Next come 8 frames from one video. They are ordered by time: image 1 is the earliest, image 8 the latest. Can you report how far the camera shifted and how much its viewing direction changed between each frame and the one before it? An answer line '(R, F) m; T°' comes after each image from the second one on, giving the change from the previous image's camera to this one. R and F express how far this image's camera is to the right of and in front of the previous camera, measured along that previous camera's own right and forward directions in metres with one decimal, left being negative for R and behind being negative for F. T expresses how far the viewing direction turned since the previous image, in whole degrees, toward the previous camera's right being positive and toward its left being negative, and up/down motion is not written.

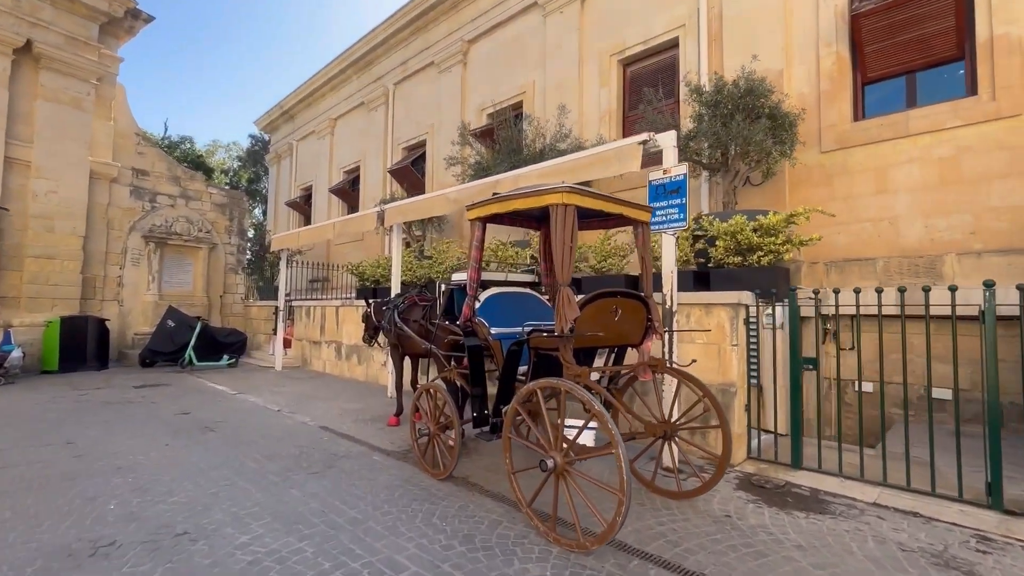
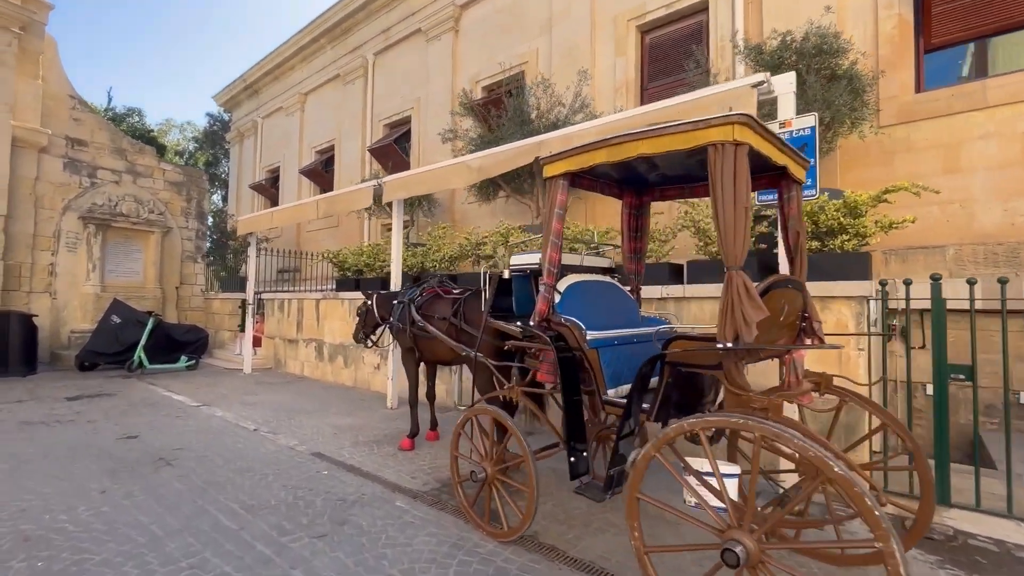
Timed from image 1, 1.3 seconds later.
(-0.7, +1.1) m; +4°
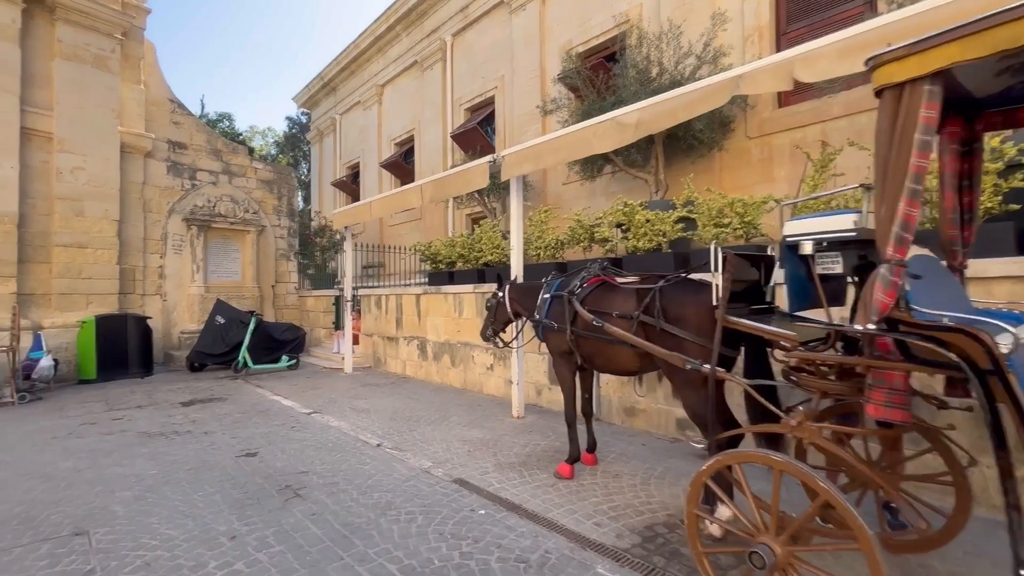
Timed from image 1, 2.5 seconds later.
(-0.9, +0.9) m; -8°
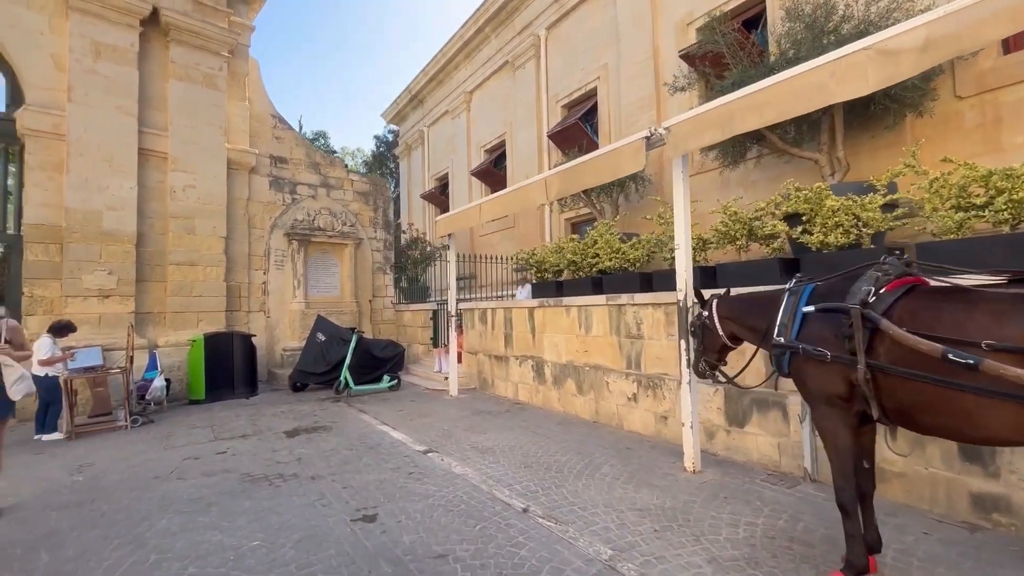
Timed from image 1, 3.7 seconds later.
(-0.8, +1.1) m; -9°
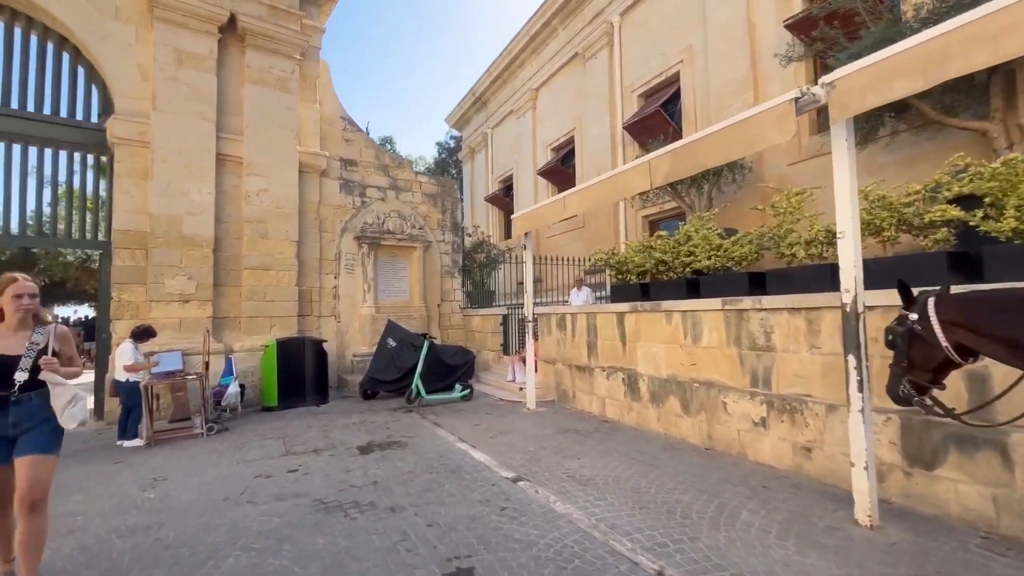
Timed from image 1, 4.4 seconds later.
(-0.4, +0.7) m; -7°
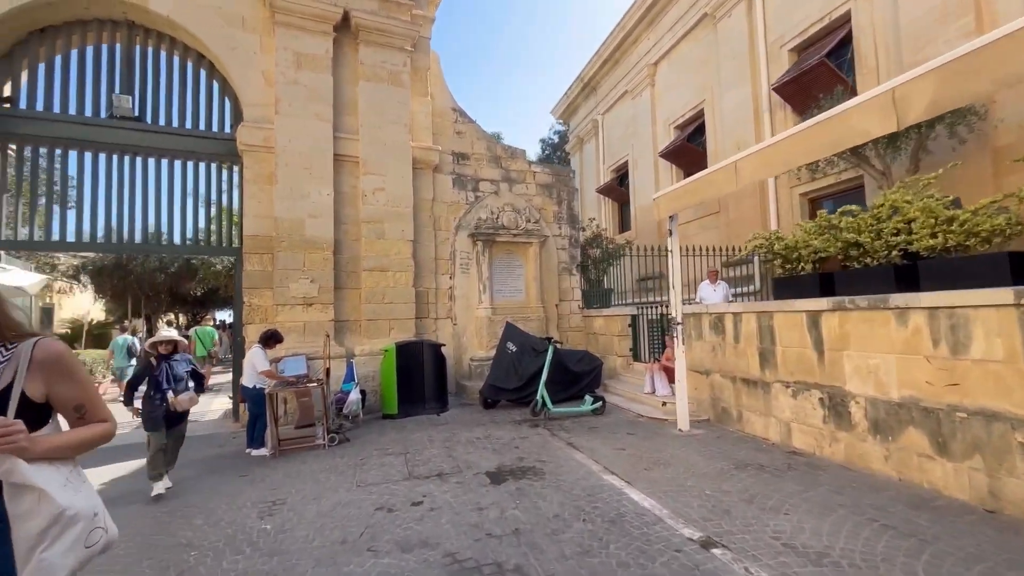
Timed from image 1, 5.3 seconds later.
(-0.5, +1.0) m; -12°
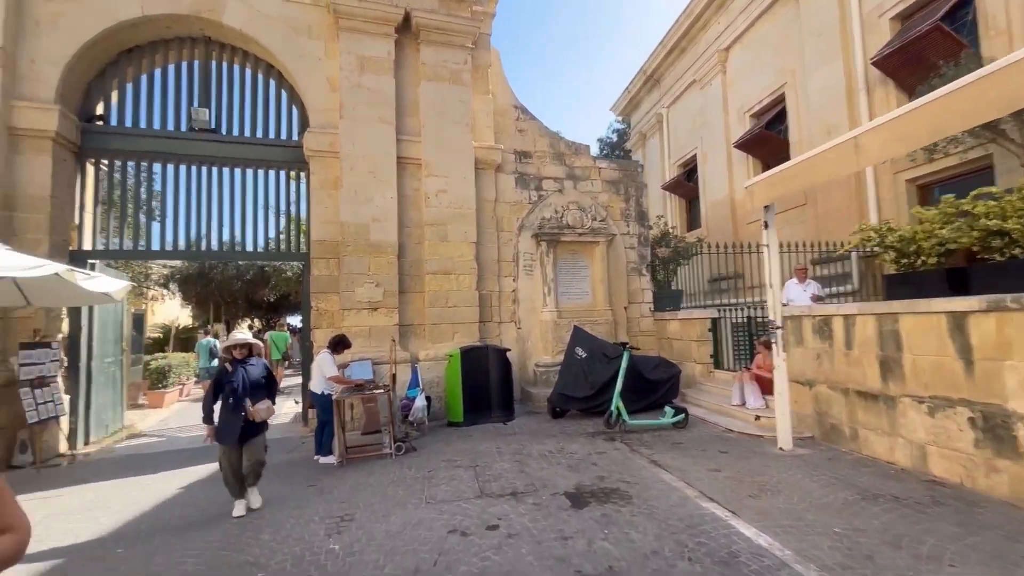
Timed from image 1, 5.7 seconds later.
(-0.2, +0.4) m; -7°
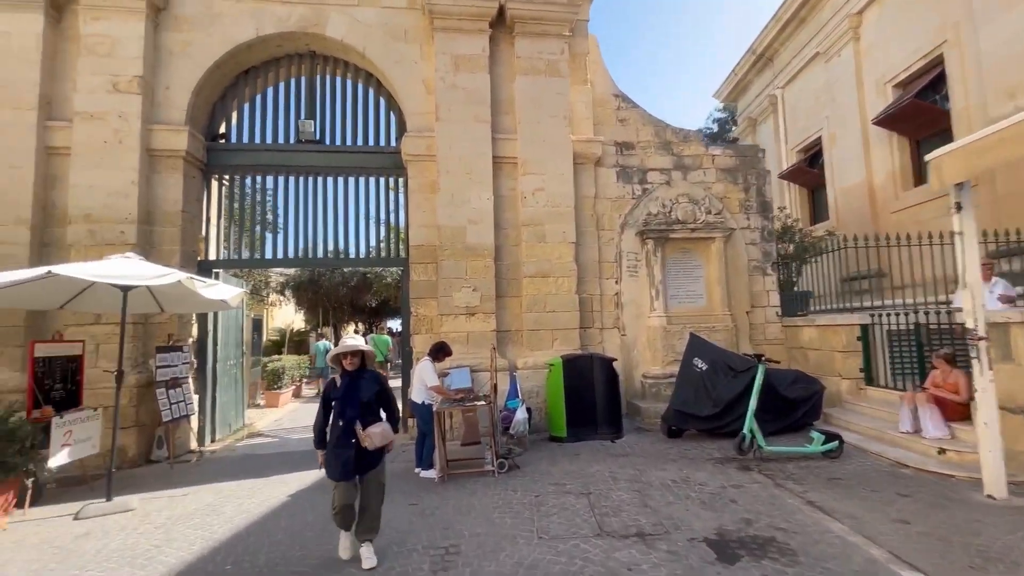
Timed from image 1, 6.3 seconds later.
(-0.3, +0.5) m; -11°
